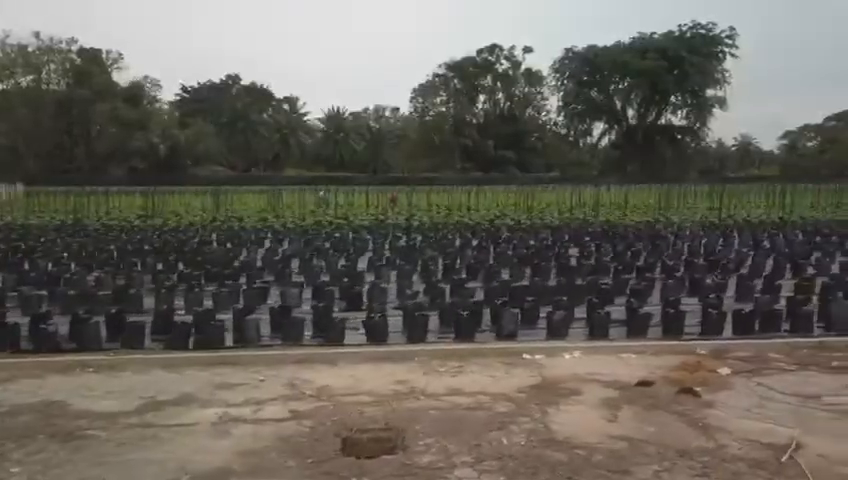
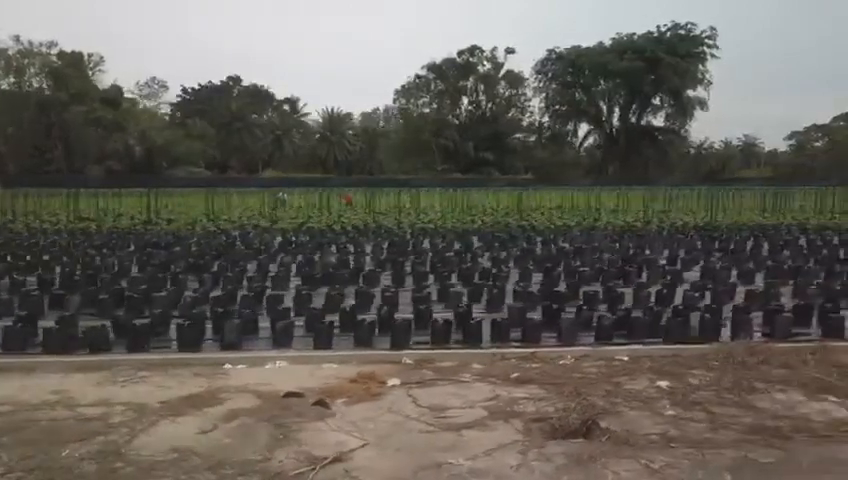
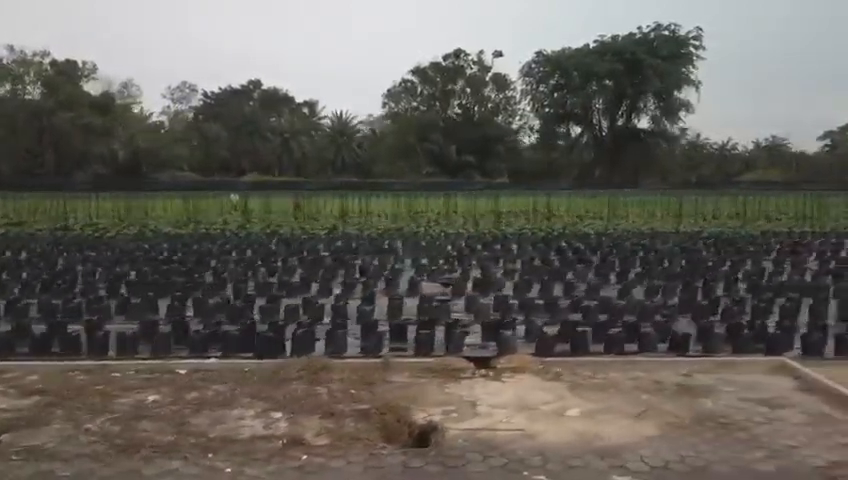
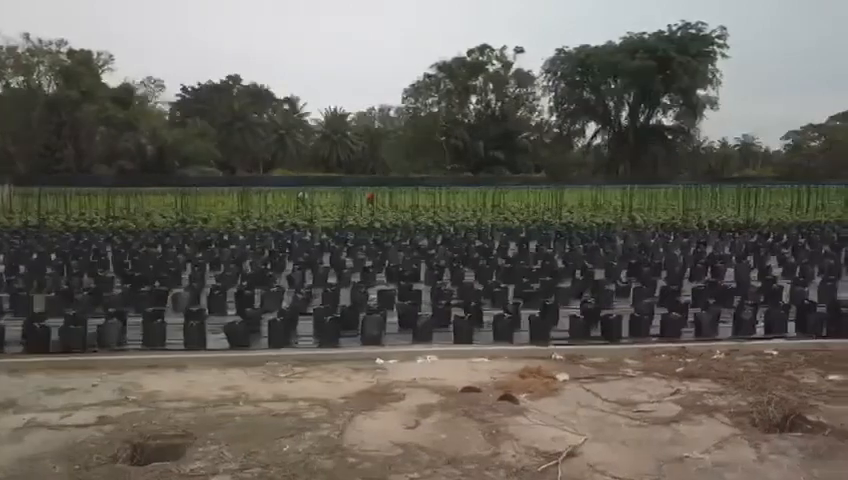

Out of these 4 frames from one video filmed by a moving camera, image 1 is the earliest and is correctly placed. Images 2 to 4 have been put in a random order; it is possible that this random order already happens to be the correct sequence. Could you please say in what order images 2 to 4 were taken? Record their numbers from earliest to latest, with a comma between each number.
4, 2, 3
